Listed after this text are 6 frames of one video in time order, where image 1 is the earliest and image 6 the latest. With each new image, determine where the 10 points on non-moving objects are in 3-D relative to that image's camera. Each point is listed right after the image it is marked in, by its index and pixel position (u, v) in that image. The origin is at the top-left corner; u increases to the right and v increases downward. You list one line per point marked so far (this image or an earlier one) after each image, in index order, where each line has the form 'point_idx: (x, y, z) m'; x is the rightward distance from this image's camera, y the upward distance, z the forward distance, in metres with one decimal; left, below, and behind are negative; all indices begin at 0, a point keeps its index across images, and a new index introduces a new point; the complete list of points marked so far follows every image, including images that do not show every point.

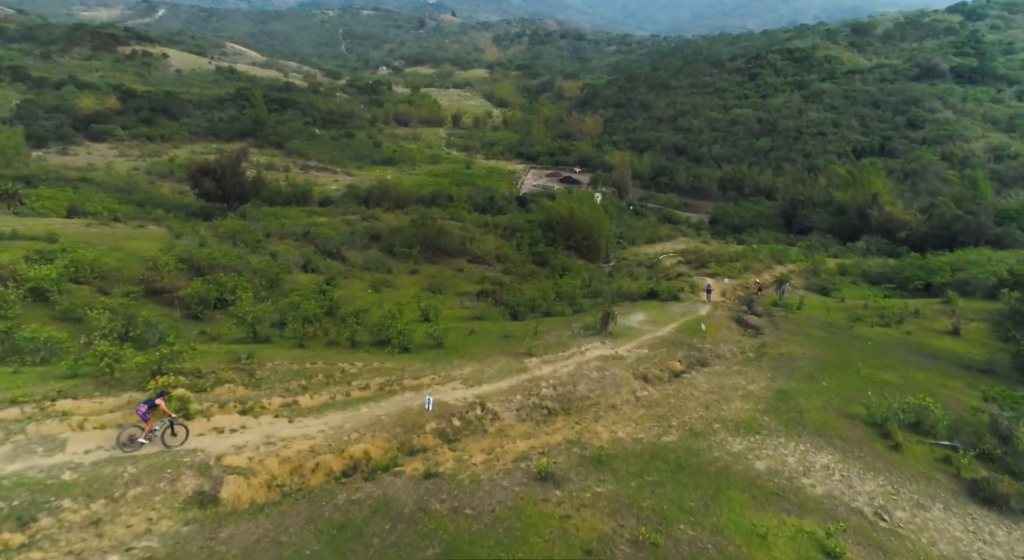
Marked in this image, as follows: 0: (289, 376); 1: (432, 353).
0: (-5.6, -2.4, +13.9) m
1: (-2.6, -2.4, +18.2) m
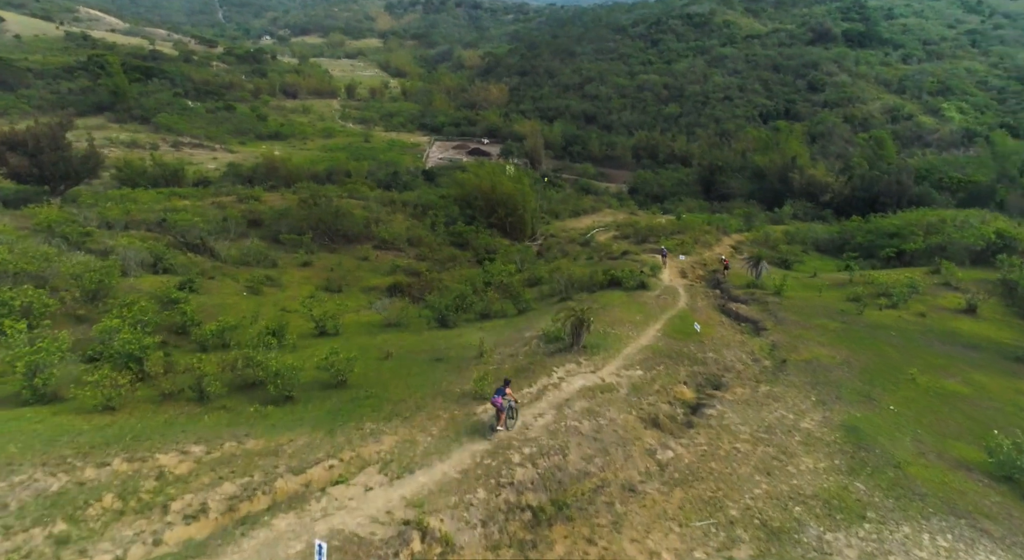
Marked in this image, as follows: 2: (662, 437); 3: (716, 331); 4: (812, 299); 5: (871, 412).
0: (-6.1, -3.0, +7.1) m
1: (-3.9, -2.6, +11.9) m
2: (+2.8, -2.9, +10.4) m
3: (+6.0, -1.5, +16.3) m
4: (+10.9, -0.7, +20.1) m
5: (+7.3, -2.7, +11.4) m
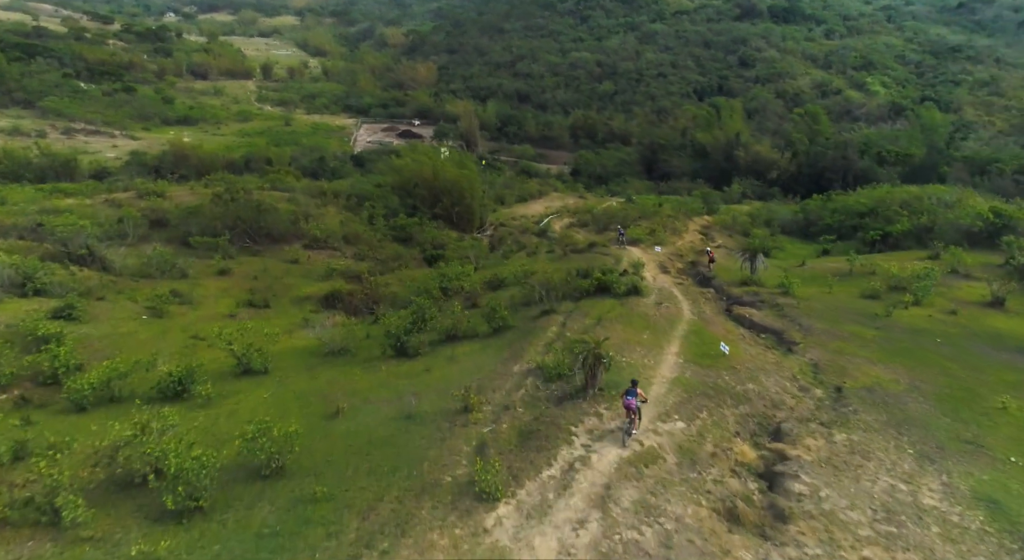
0: (-5.3, -4.0, +3.0) m
1: (-3.6, -3.4, +8.1) m
2: (+3.2, -3.4, +7.3) m
3: (+5.6, -1.7, +13.5) m
4: (+10.0, -0.6, +17.8) m
5: (+7.5, -3.0, +8.8) m
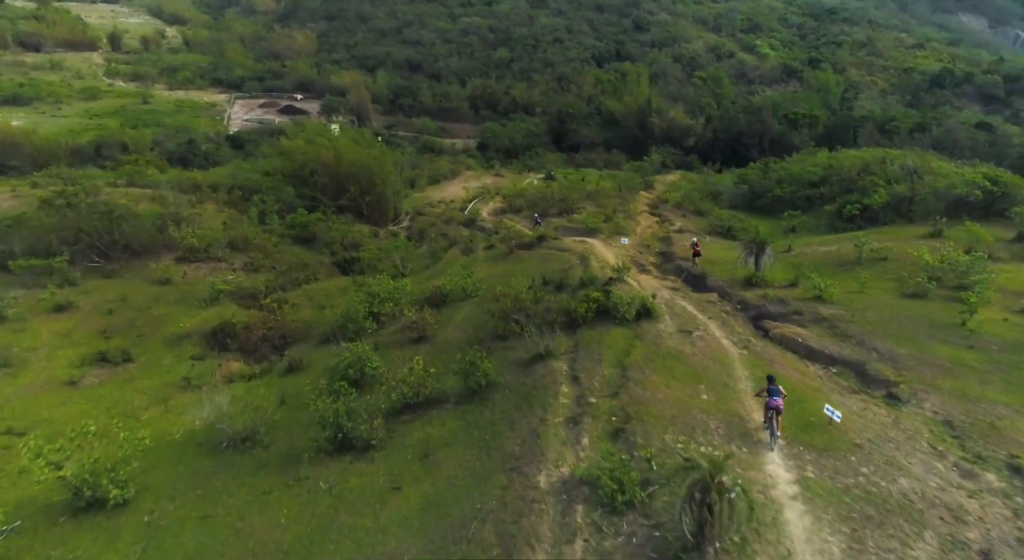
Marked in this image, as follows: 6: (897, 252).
0: (-2.9, -5.9, -2.3) m
1: (-2.2, -4.9, +2.9) m
2: (+4.7, -4.4, +3.3) m
3: (+5.8, -2.2, +9.7) m
4: (+9.3, -0.6, +14.6) m
5: (+8.6, -3.5, +5.4) m
6: (+13.1, +1.0, +19.0) m
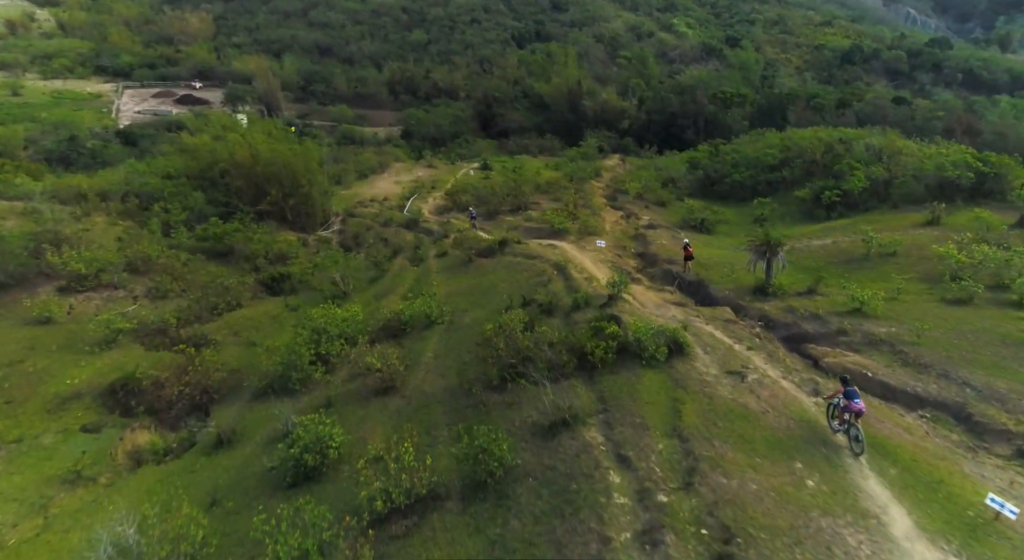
0: (-0.4, -7.2, -5.4) m
1: (-0.4, -6.1, -0.2) m
2: (+6.3, -5.2, +1.0) m
3: (+6.5, -2.8, +7.5) m
4: (+9.2, -0.8, +12.7) m
5: (+9.9, -4.0, +3.6) m
6: (+12.3, +1.1, +17.5) m
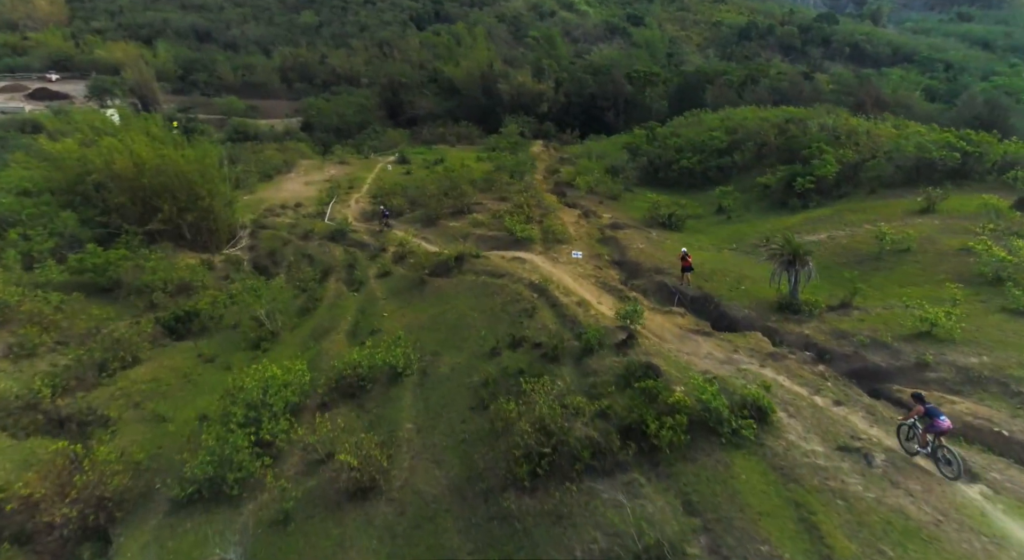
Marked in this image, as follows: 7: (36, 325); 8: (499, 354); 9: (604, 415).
0: (+3.3, -8.7, -8.2) m
1: (+2.4, -7.5, -3.1) m
2: (+8.7, -6.0, -0.8) m
3: (+7.7, -3.4, +5.4) m
4: (+9.5, -1.1, +11.0) m
5: (+11.8, -4.4, +2.2) m
6: (+11.7, +1.2, +16.1) m
7: (-16.7, -1.8, +19.3) m
8: (-0.4, -2.0, +14.8) m
9: (+1.7, -2.2, +9.0) m
